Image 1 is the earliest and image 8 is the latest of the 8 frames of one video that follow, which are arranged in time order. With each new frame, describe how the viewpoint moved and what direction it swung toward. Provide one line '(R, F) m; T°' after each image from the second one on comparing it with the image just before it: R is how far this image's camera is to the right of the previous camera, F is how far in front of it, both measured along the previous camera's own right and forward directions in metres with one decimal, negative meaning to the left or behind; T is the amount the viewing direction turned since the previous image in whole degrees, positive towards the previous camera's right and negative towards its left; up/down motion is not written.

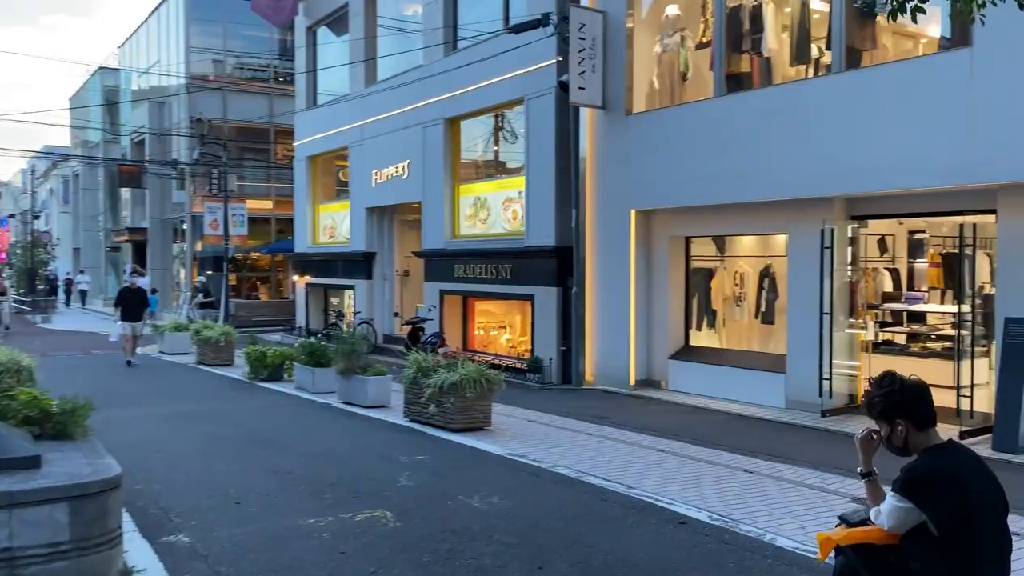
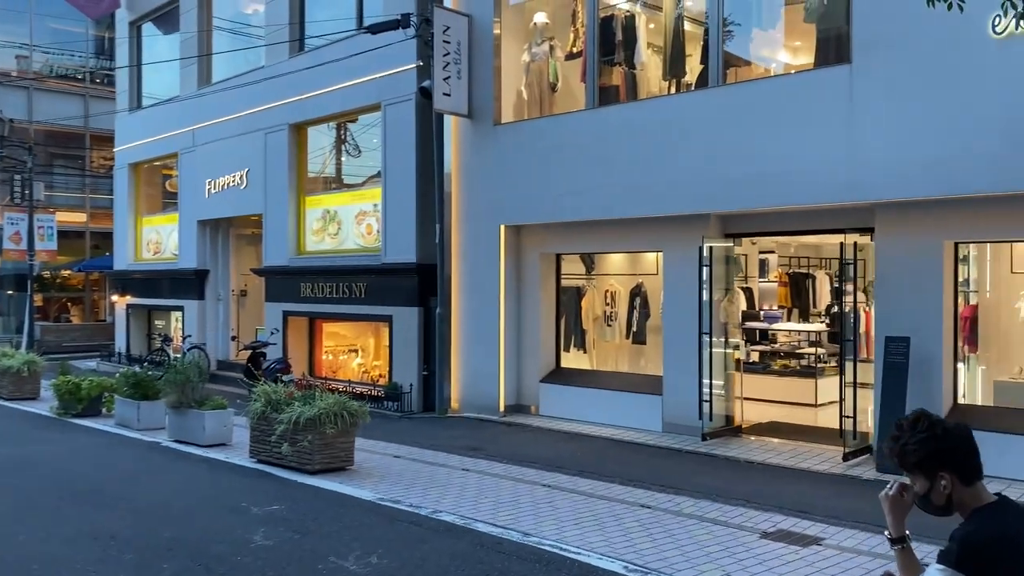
(-0.3, +0.8) m; +11°
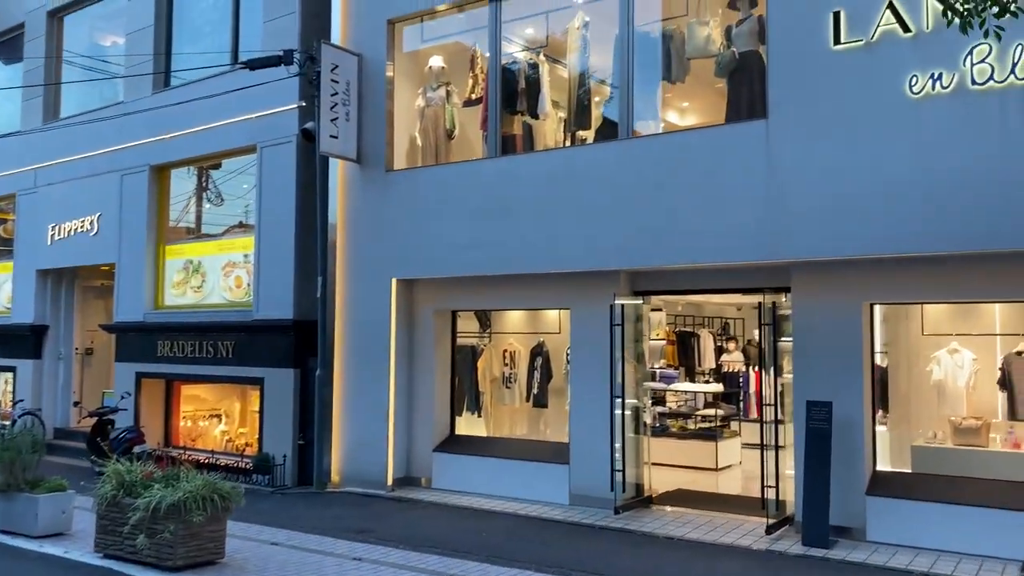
(-0.3, +0.8) m; +9°
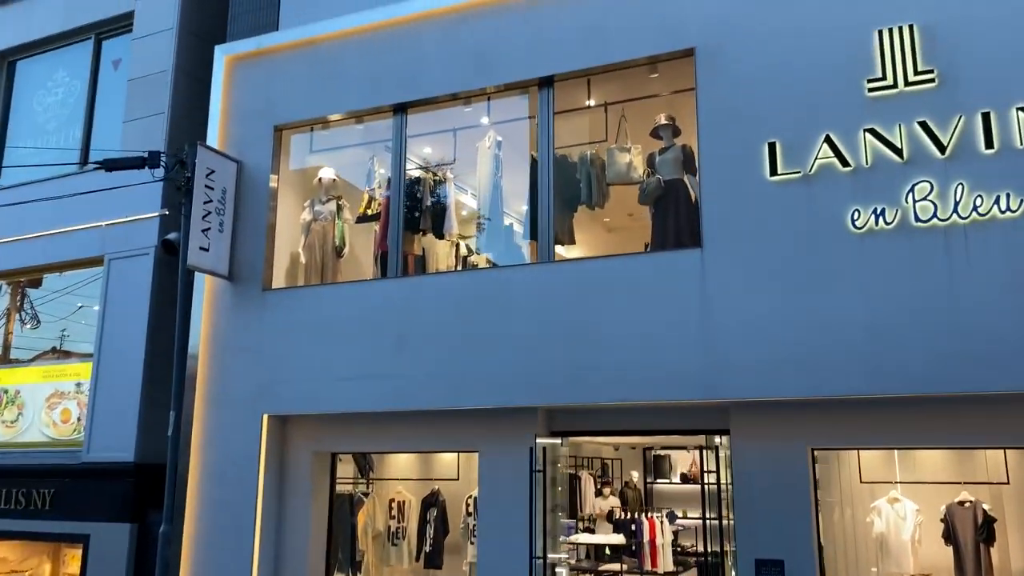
(-0.6, +1.0) m; +11°
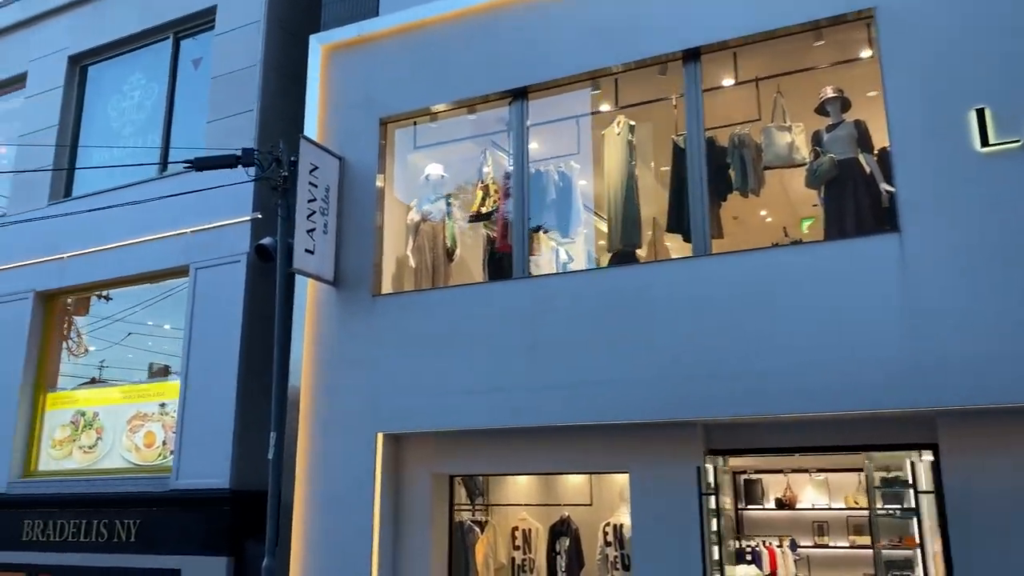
(-1.0, +0.9) m; -2°
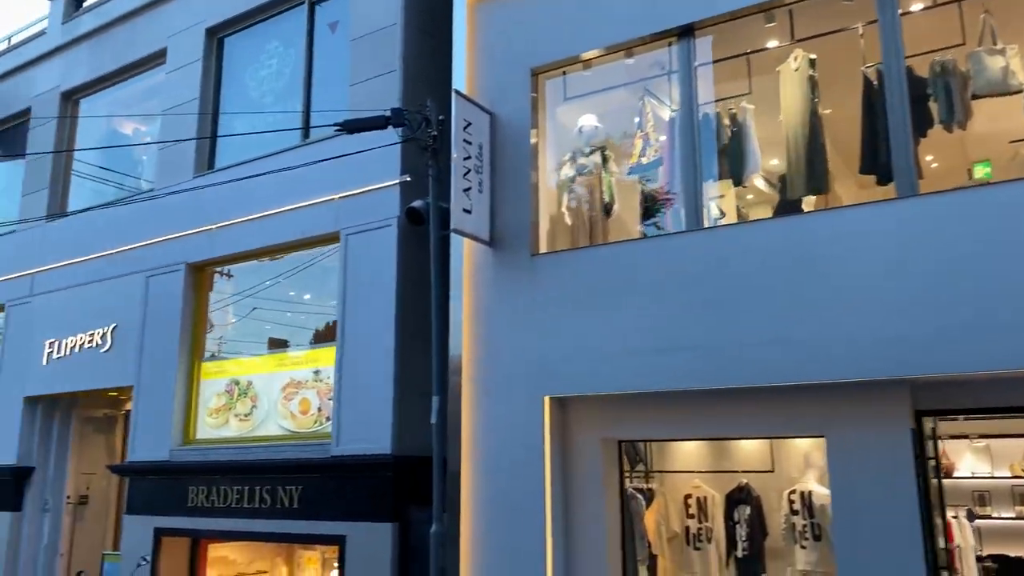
(-0.7, +0.4) m; -6°
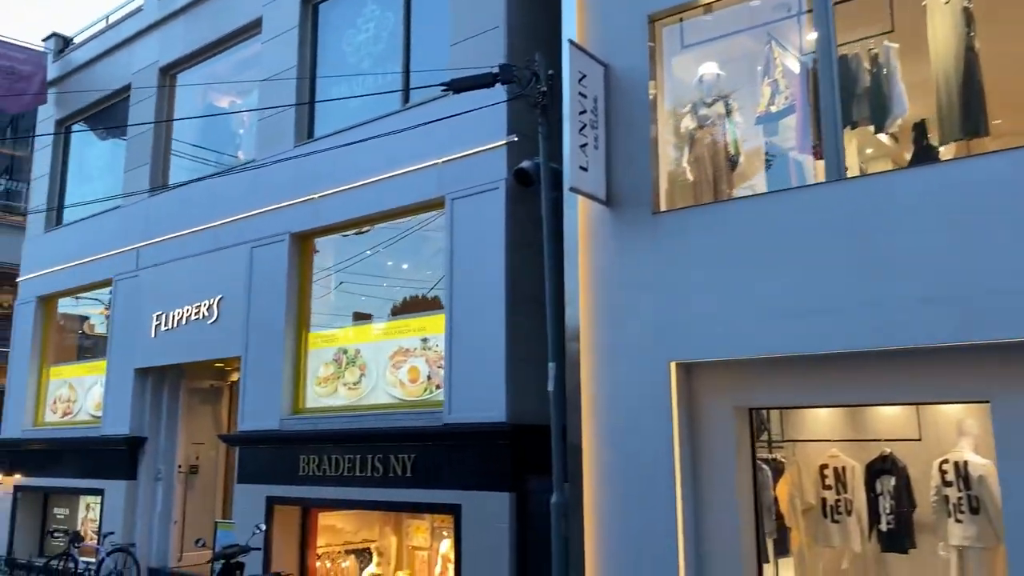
(-0.4, +0.3) m; -5°
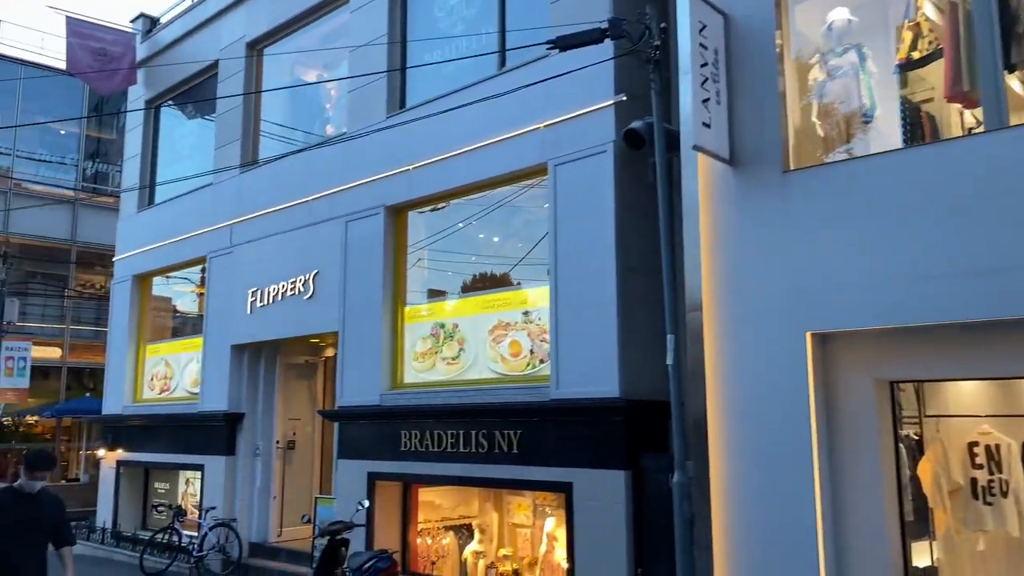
(-0.4, +0.3) m; -4°
